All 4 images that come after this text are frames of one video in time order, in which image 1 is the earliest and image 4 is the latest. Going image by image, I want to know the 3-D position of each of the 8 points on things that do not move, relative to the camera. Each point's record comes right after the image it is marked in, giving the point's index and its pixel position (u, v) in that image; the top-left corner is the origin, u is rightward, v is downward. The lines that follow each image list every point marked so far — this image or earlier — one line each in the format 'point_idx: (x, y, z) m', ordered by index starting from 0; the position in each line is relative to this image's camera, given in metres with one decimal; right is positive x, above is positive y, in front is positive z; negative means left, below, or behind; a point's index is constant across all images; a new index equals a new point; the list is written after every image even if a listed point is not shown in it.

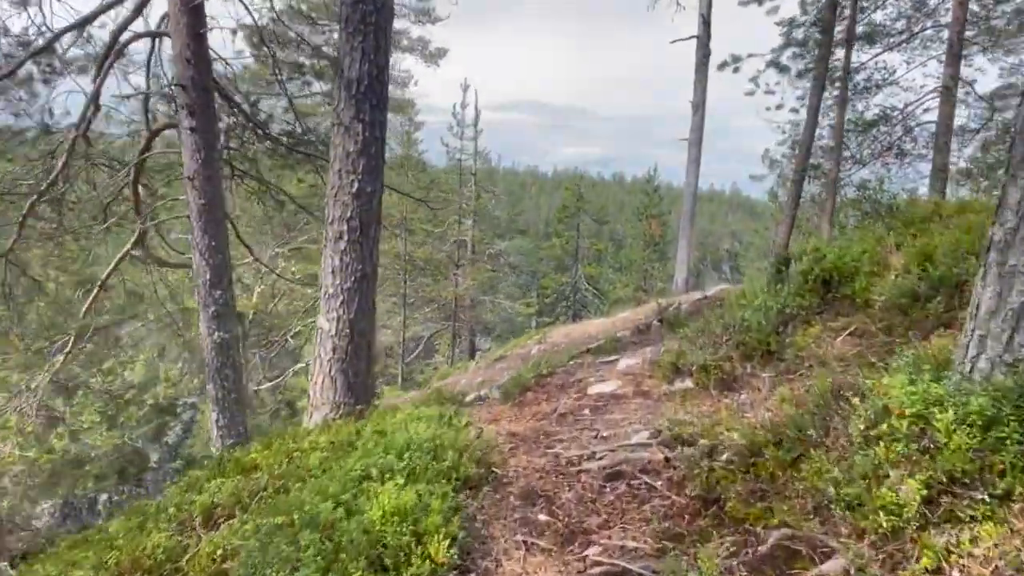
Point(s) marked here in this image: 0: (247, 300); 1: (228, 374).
0: (-4.3, -0.2, +10.5) m
1: (-2.2, -0.7, +5.1) m
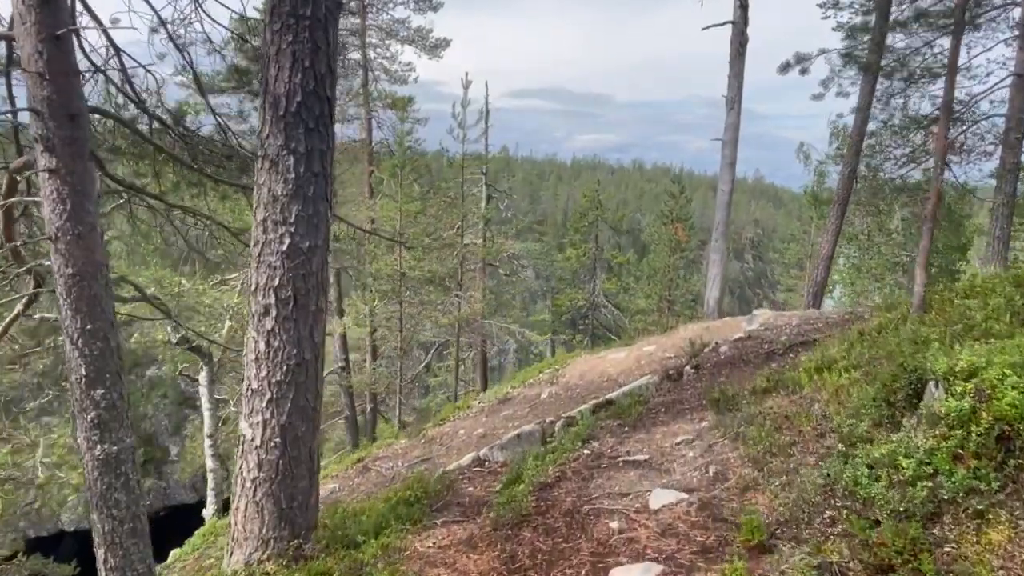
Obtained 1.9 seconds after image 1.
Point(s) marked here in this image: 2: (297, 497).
0: (-4.2, -0.7, +9.2) m
1: (-2.3, -1.2, +3.7) m
2: (-1.3, -1.2, +3.8) m
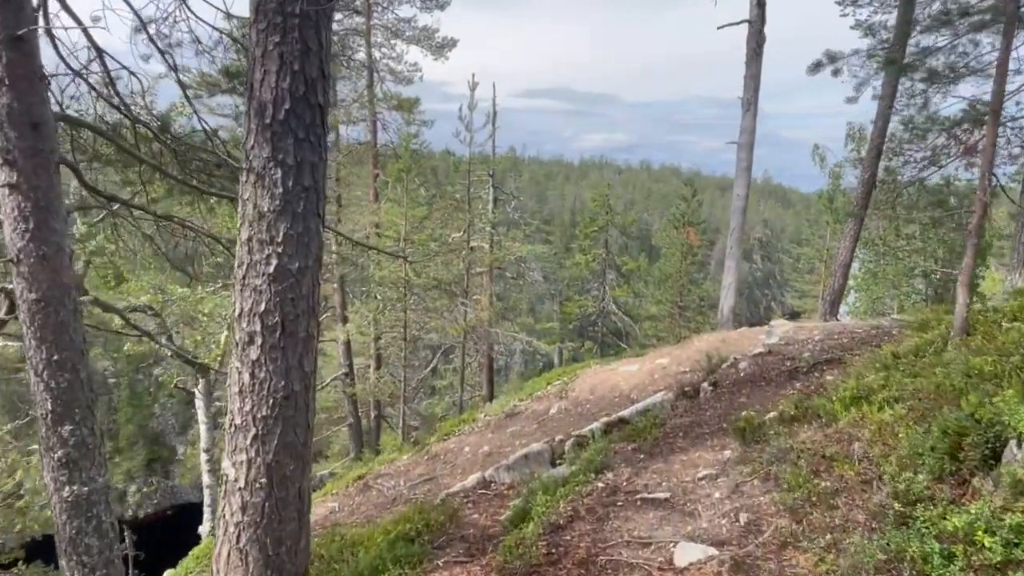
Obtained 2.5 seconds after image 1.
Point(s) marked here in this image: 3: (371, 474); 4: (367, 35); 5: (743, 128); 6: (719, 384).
0: (-4.1, -0.8, +8.9) m
1: (-2.2, -1.3, +3.4) m
2: (-1.2, -1.4, +3.5) m
3: (-1.8, -2.4, +8.3) m
4: (-3.0, +5.3, +13.6) m
5: (+3.9, +2.7, +11.0) m
6: (+2.2, -1.0, +6.9) m
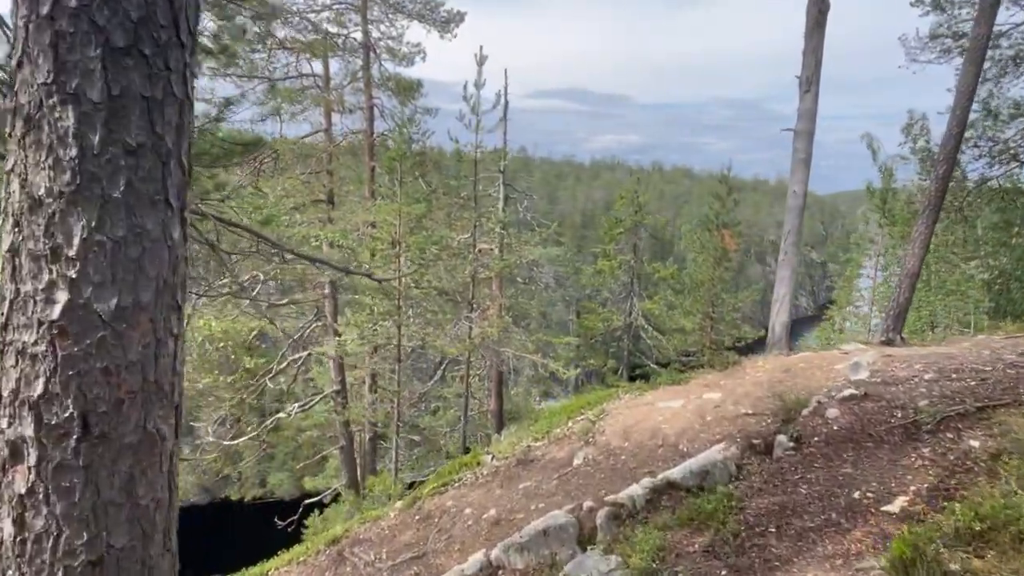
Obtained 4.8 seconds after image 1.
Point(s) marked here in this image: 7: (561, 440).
0: (-3.9, -0.9, +7.3) m
1: (-2.1, -1.5, +1.7) m
2: (-1.2, -1.5, +1.8) m
3: (-1.7, -2.5, +6.6) m
4: (-2.8, +5.1, +11.9) m
5: (+4.1, +2.5, +9.3) m
6: (+2.3, -1.2, +5.2) m
7: (+0.5, -1.7, +7.2) m
